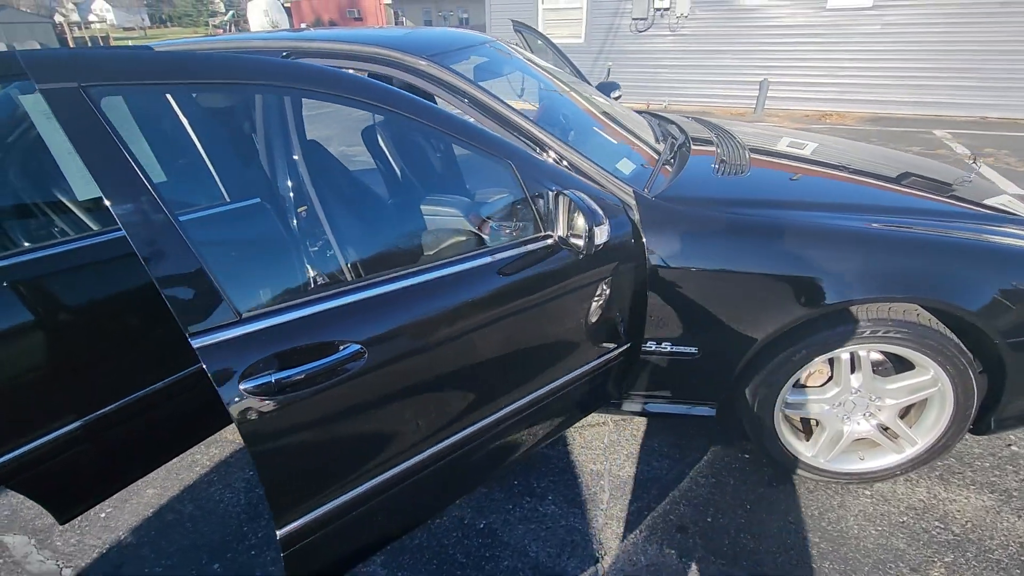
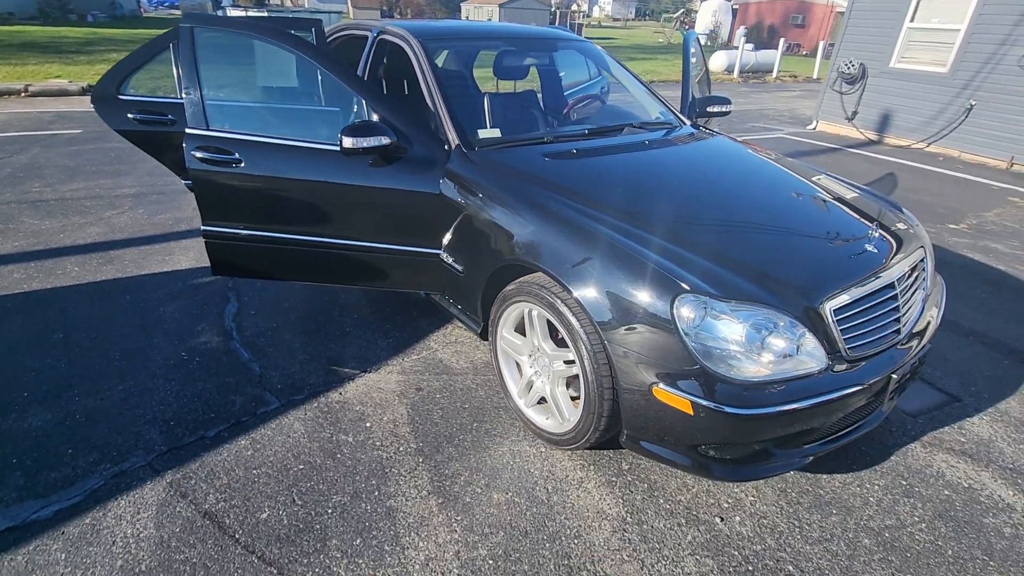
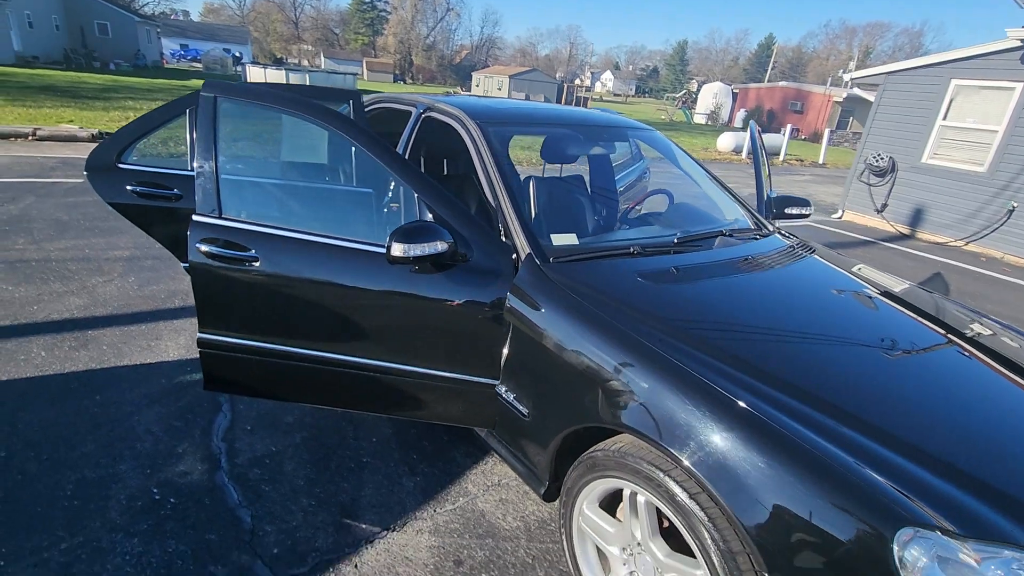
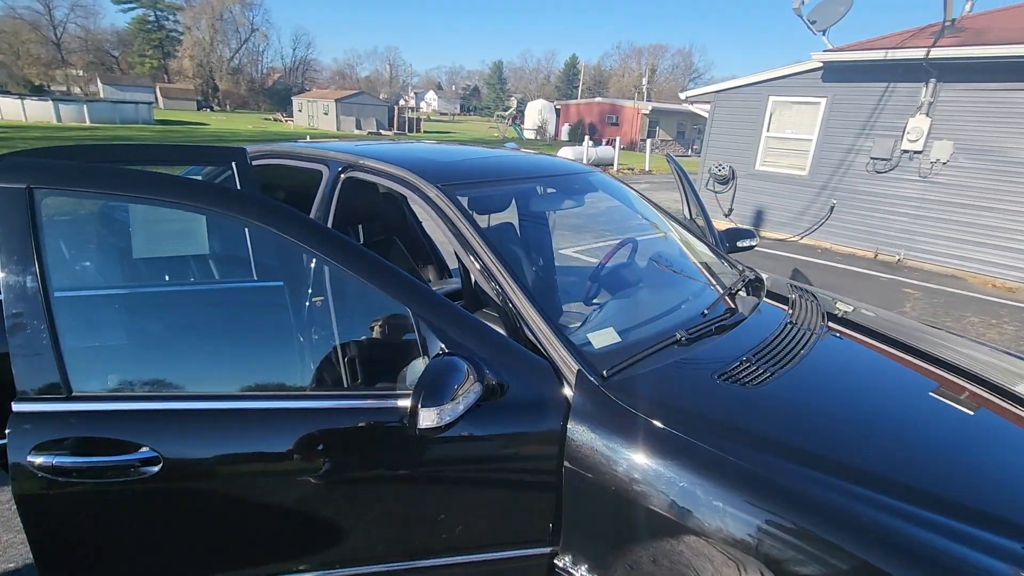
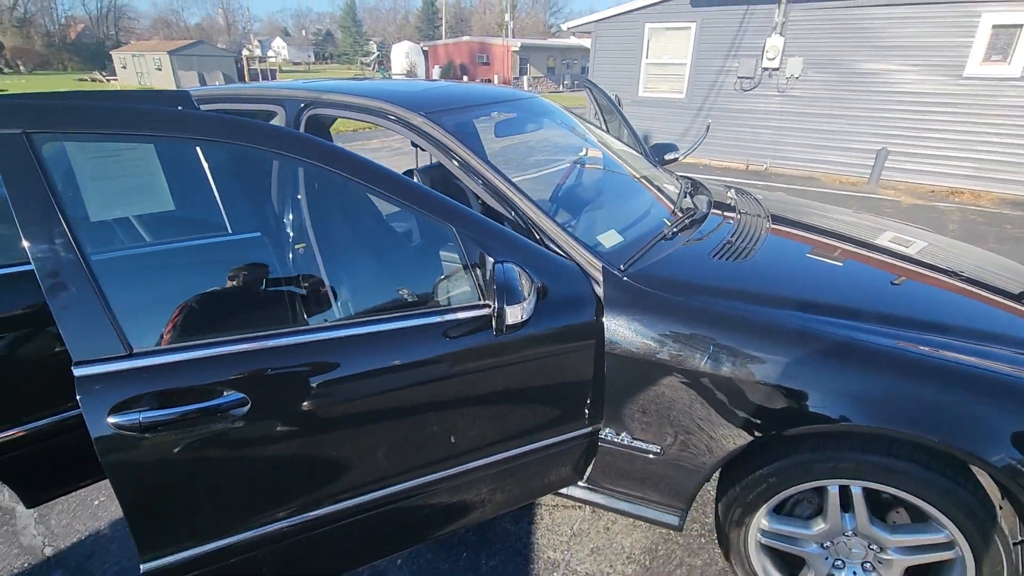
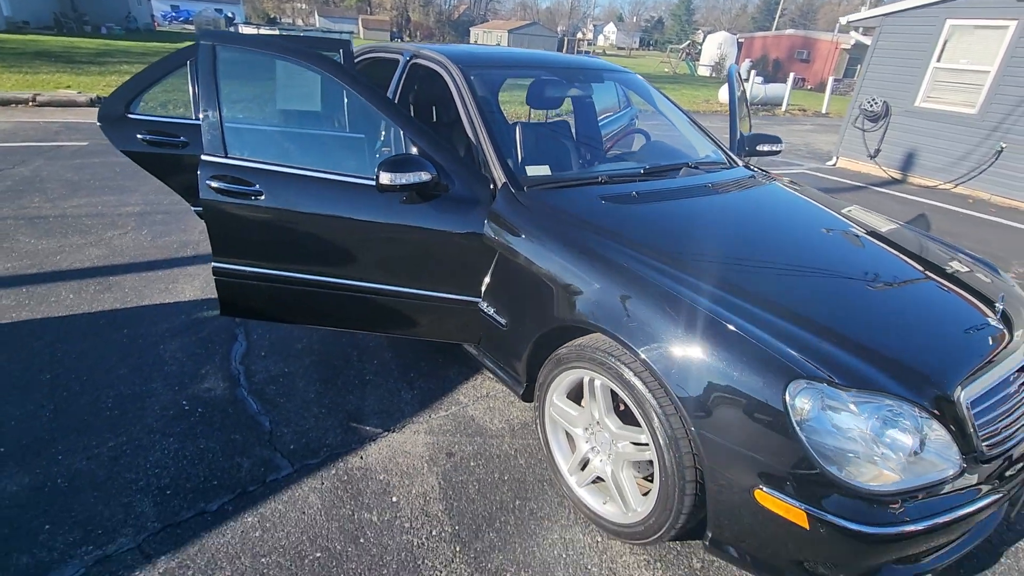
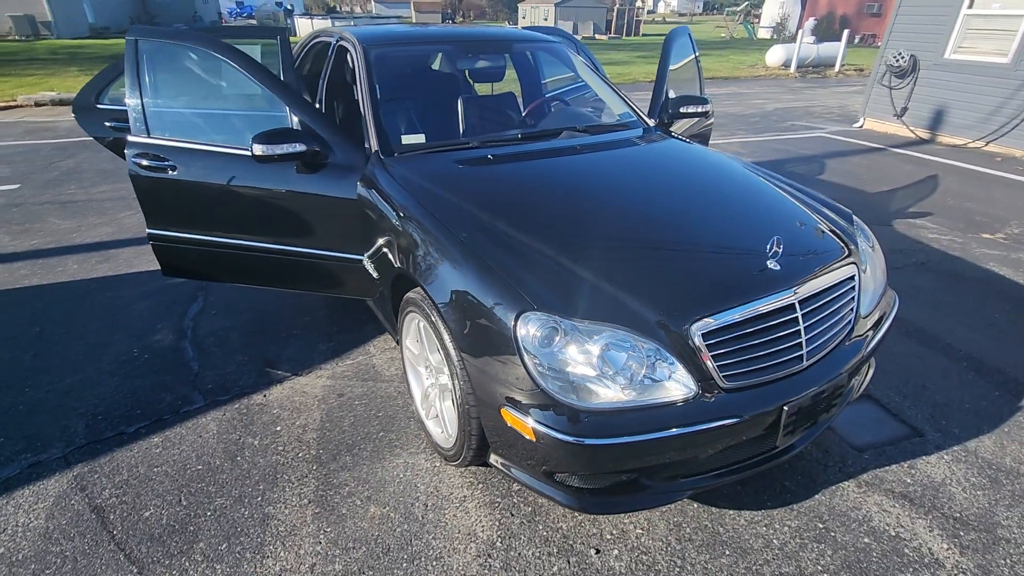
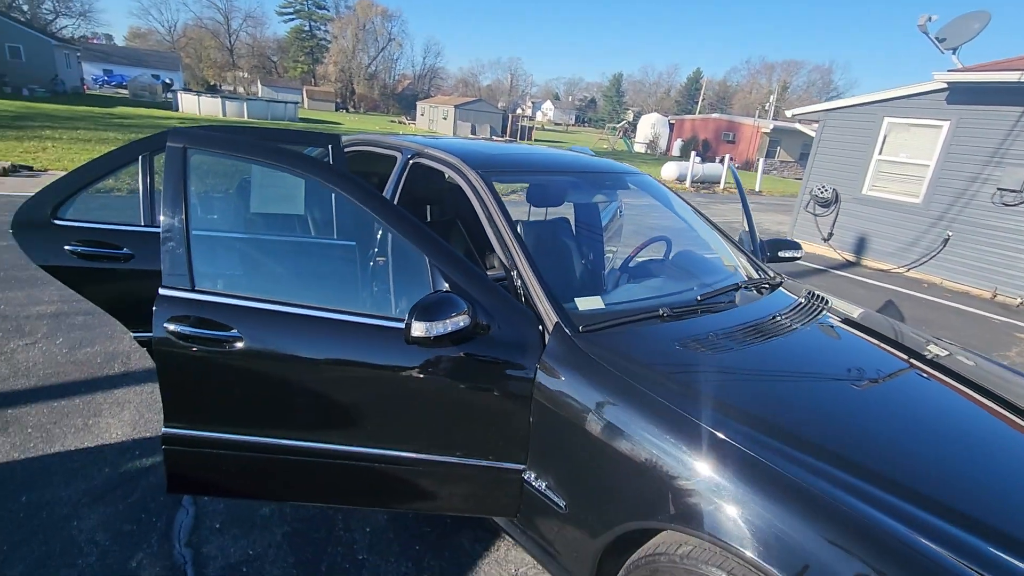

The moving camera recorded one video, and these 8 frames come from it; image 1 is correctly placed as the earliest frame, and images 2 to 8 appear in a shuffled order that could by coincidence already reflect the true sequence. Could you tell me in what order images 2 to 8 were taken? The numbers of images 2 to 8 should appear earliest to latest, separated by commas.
5, 4, 8, 3, 6, 2, 7
